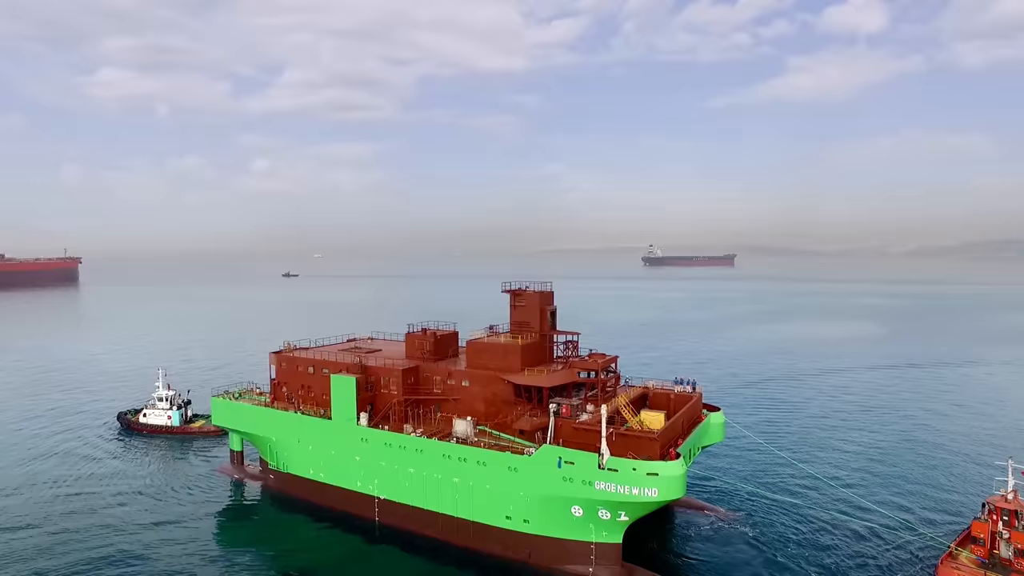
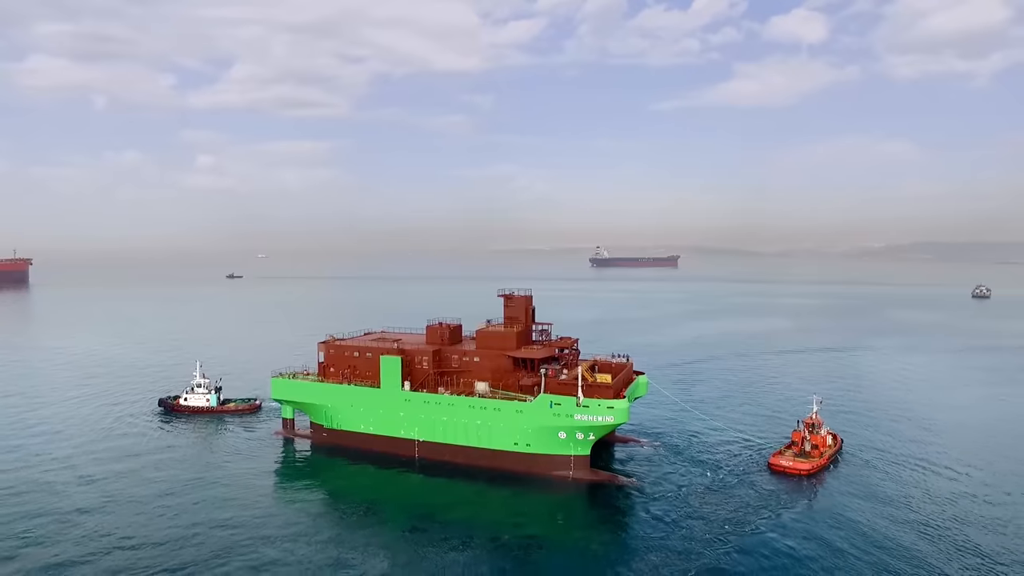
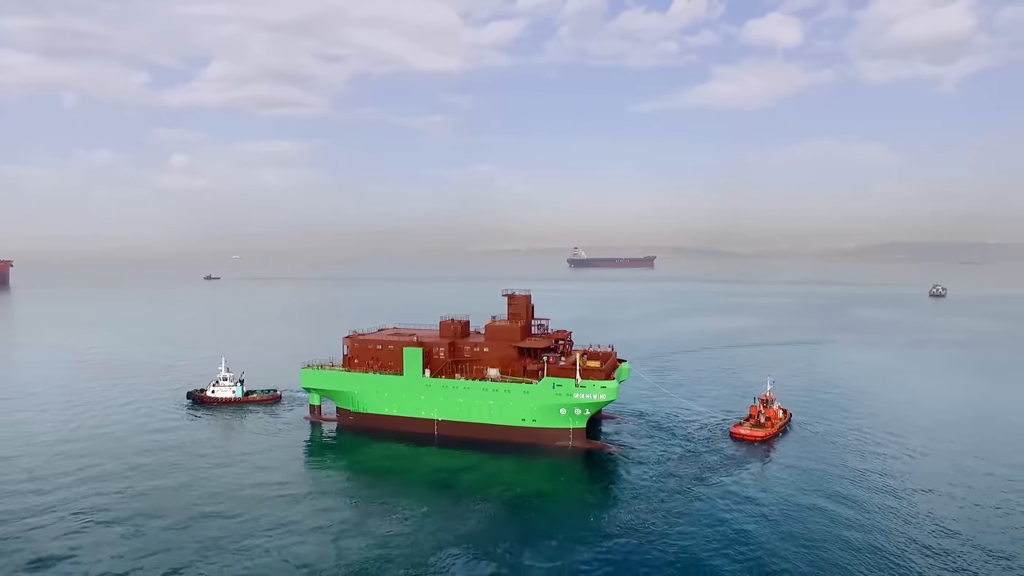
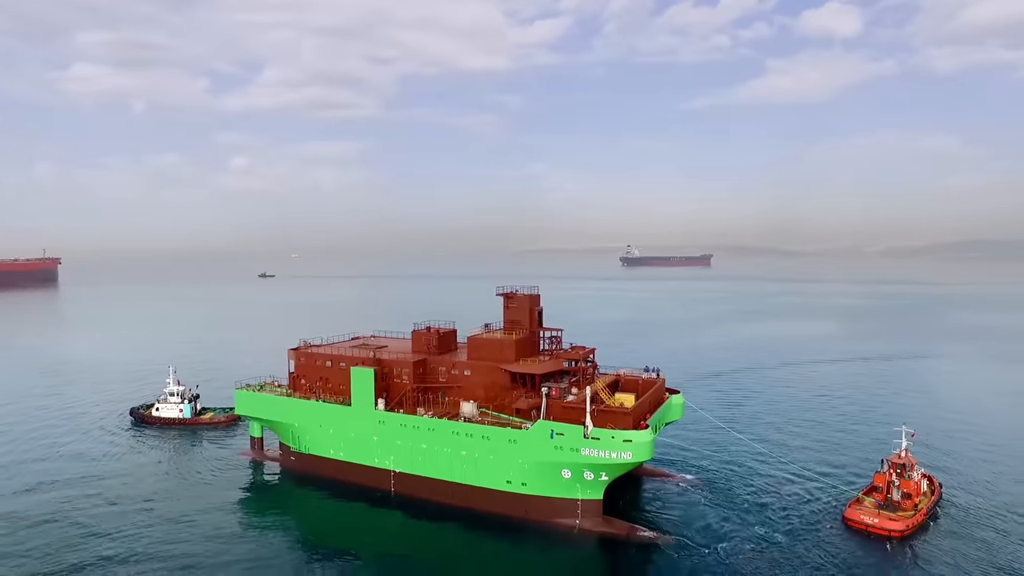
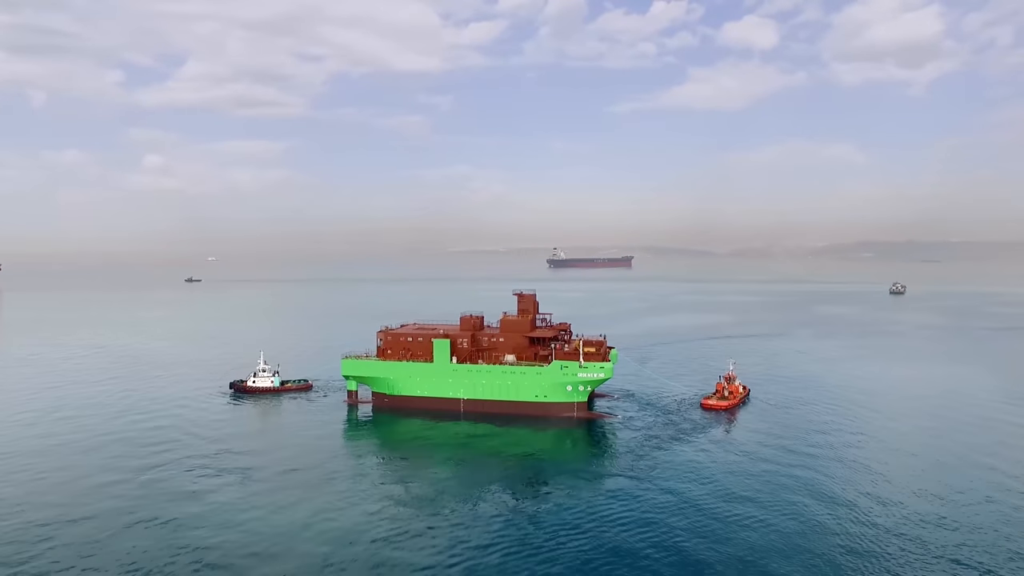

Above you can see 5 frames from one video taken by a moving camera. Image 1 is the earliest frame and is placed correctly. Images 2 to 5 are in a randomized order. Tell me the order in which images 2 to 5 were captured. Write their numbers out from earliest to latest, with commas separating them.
4, 2, 3, 5
